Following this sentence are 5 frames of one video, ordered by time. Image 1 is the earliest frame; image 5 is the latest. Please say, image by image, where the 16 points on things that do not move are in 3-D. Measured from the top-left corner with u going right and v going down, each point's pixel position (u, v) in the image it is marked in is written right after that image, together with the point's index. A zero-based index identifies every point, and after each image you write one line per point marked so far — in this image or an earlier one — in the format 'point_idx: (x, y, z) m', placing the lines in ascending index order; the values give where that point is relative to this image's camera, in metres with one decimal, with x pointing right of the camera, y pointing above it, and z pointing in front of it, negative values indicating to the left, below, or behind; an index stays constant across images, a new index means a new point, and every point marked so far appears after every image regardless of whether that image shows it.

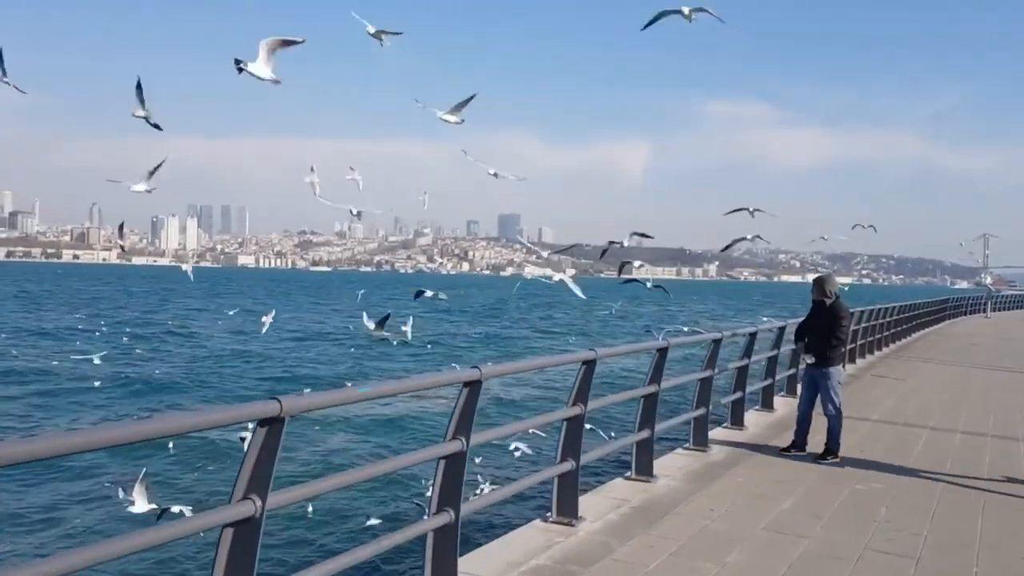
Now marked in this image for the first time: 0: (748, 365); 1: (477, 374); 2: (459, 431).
0: (+2.3, -0.8, +9.8) m
1: (-0.2, -0.4, +4.5) m
2: (-0.2, -0.6, +4.5) m
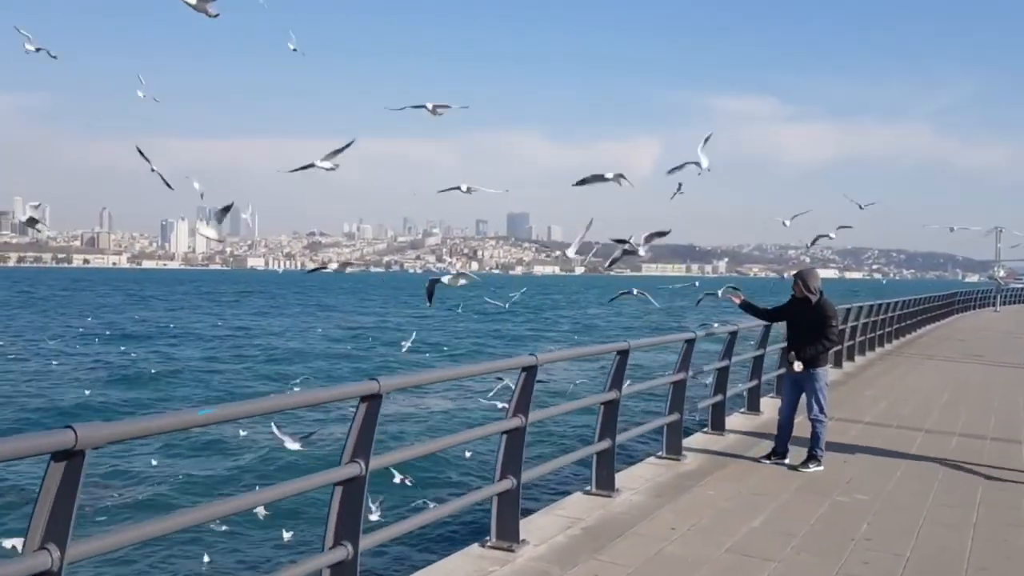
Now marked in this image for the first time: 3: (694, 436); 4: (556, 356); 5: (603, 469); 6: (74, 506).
0: (+2.0, -0.7, +9.2) m
1: (-0.5, -0.4, +3.9) m
2: (-0.6, -0.6, +3.9) m
3: (+1.6, -1.3, +8.9) m
4: (+0.3, -0.4, +6.0) m
5: (+0.6, -1.2, +6.6) m
6: (-1.2, -0.6, +2.7) m
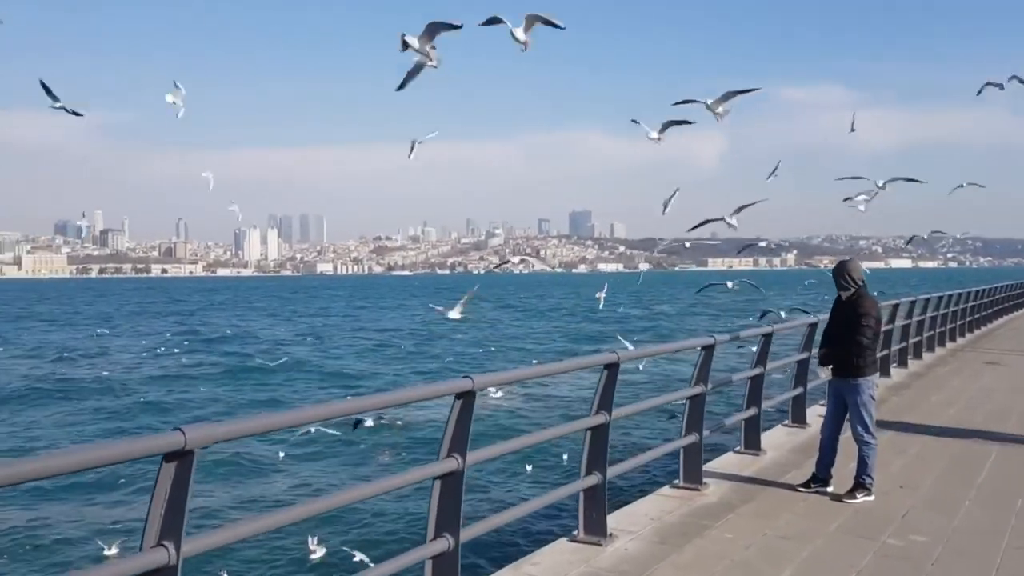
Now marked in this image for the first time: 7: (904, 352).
0: (+2.0, -0.7, +7.9) m
1: (-0.9, -0.4, +2.8) m
2: (-0.9, -0.7, +2.8) m
3: (+1.6, -1.3, +7.6) m
4: (0.0, -0.4, +4.8) m
5: (+0.4, -1.2, +5.4) m
6: (-1.6, -0.6, +1.6) m
7: (+5.7, -0.9, +14.5) m
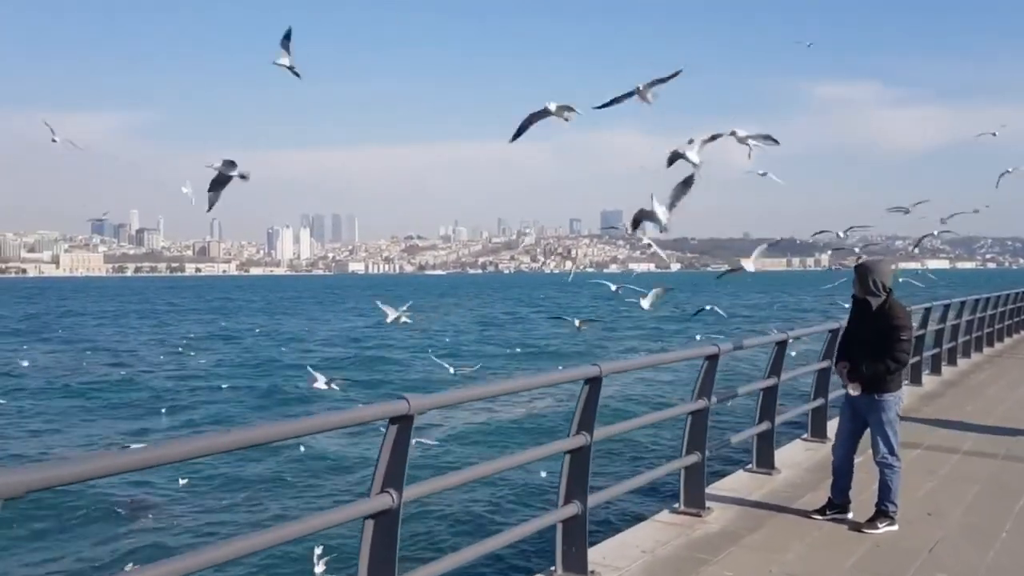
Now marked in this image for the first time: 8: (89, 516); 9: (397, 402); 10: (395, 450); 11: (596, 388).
0: (+1.9, -0.7, +7.2) m
1: (-1.1, -0.4, +2.2) m
2: (-1.2, -0.7, +2.2) m
3: (+1.5, -1.3, +6.9) m
4: (-0.1, -0.4, +4.2) m
5: (+0.3, -1.2, +4.7) m
6: (-1.9, -0.6, +1.0) m
7: (+5.8, -1.0, +13.7) m
8: (-5.6, -3.0, +13.5) m
9: (-0.4, -0.4, +3.4) m
10: (-0.4, -0.6, +3.4) m
11: (+0.4, -0.5, +4.7) m
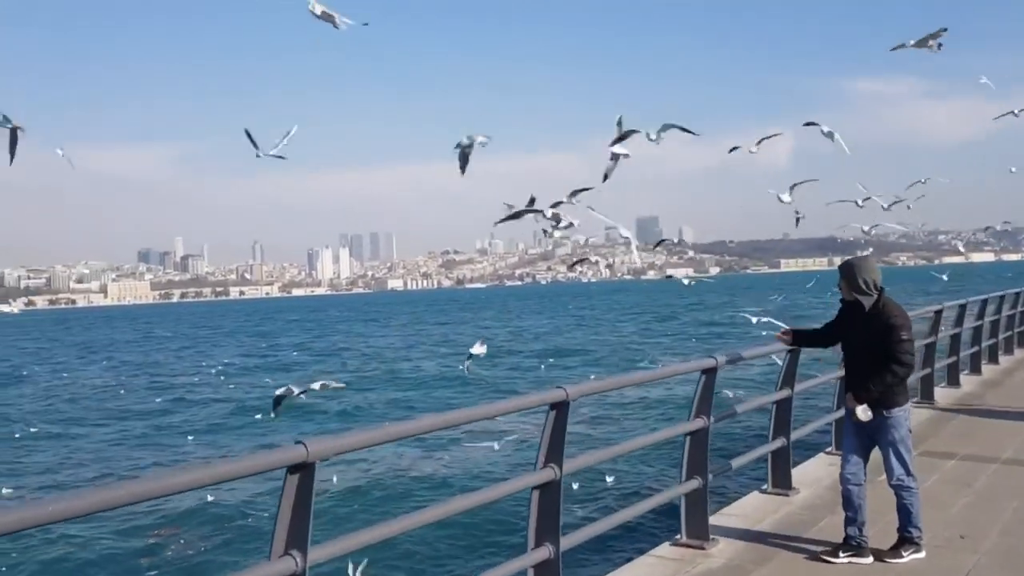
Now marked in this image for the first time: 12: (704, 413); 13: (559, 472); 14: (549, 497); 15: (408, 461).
0: (+1.8, -0.7, +6.6) m
1: (-1.4, -0.5, +1.7) m
2: (-1.4, -0.8, +1.7) m
3: (+1.5, -1.3, +6.3) m
4: (-0.3, -0.5, +3.6) m
5: (+0.1, -1.3, +4.2) m
6: (-2.2, -0.7, +0.5) m
7: (+6.0, -0.9, +13.0) m
8: (-5.3, -3.4, +13.2) m
9: (-0.6, -0.5, +2.9) m
10: (-0.6, -0.6, +2.9) m
11: (+0.2, -0.5, +4.2) m
12: (+1.1, -0.7, +5.5) m
13: (+0.2, -0.8, +4.2) m
14: (+0.2, -0.9, +4.1) m
15: (-1.9, -3.0, +17.5) m
